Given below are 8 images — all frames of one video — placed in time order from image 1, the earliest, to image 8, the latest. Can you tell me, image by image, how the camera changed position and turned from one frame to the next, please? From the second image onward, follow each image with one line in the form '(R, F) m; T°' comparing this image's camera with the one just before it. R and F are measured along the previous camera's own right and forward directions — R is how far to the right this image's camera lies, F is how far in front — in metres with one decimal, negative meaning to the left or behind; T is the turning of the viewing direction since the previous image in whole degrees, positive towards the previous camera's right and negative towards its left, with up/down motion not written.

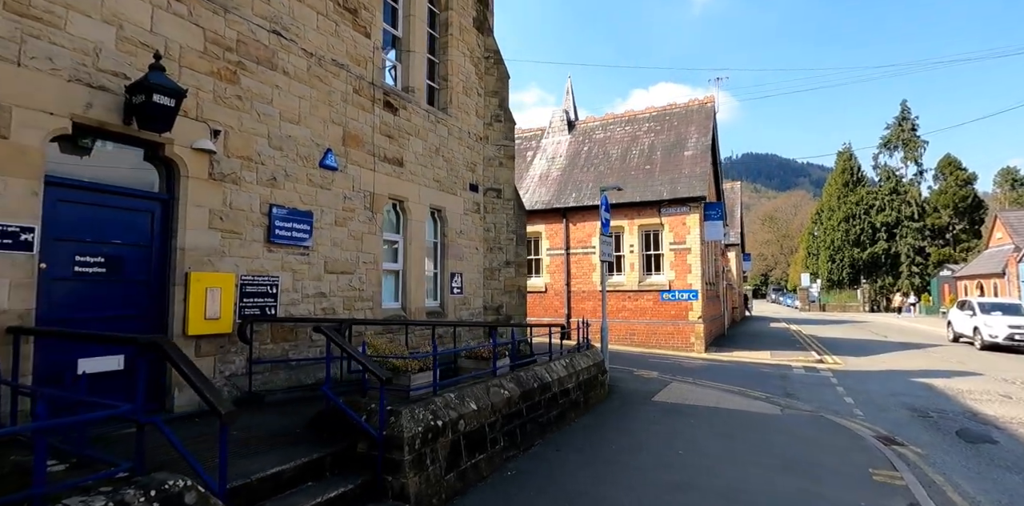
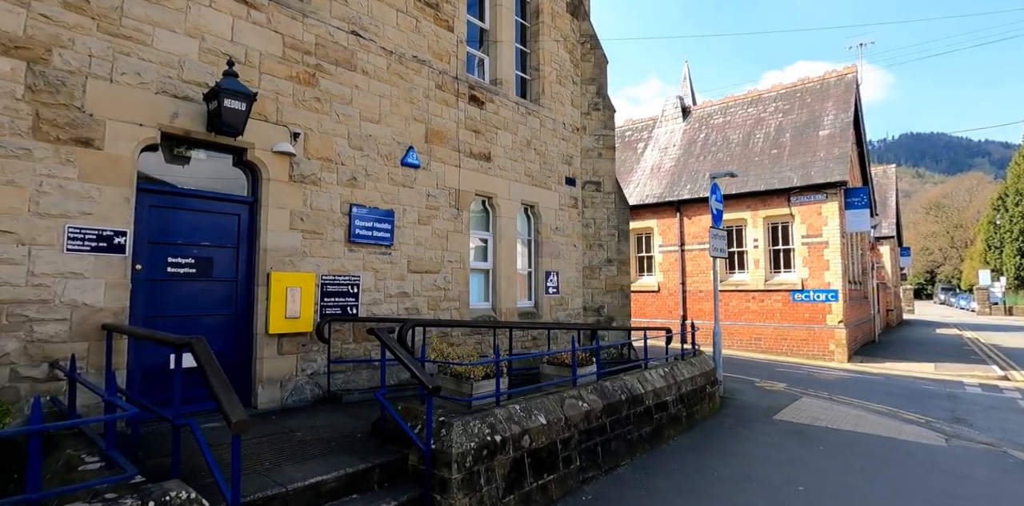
(+0.4, +0.6) m; -13°
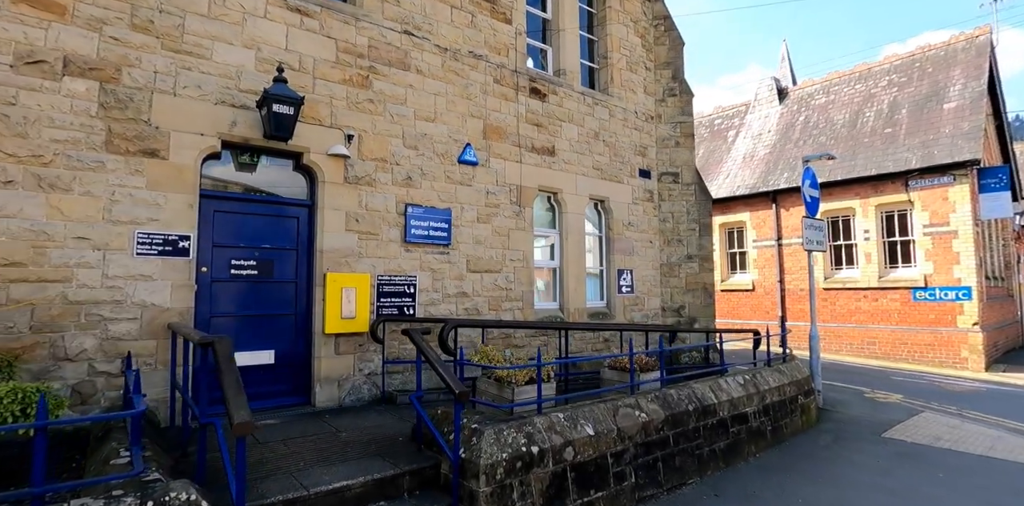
(+0.4, +0.3) m; -10°
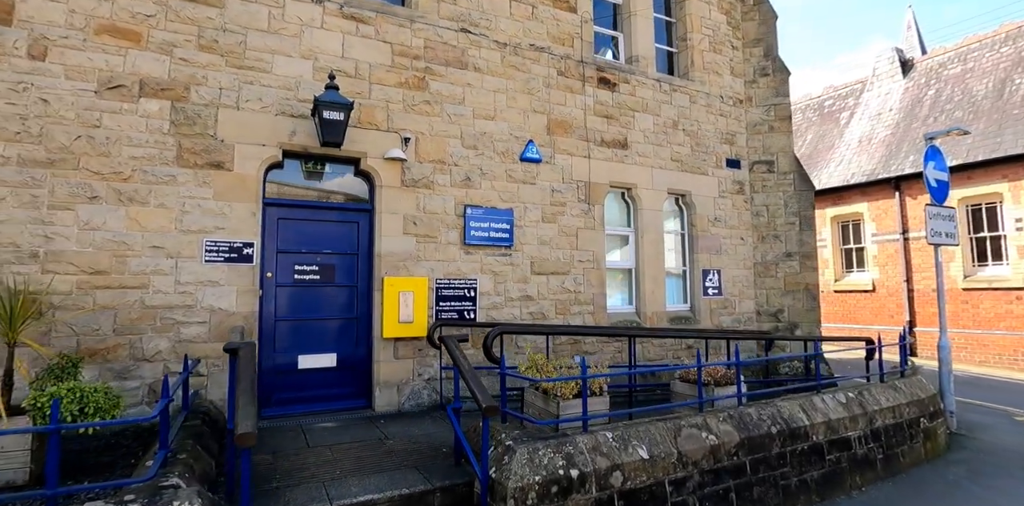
(+0.4, +0.4) m; -11°
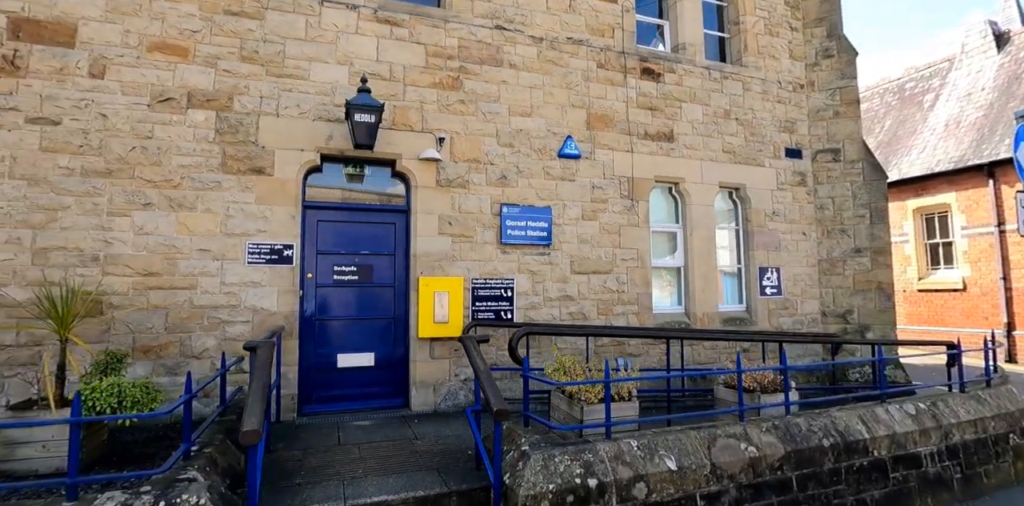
(+0.3, +0.1) m; -7°
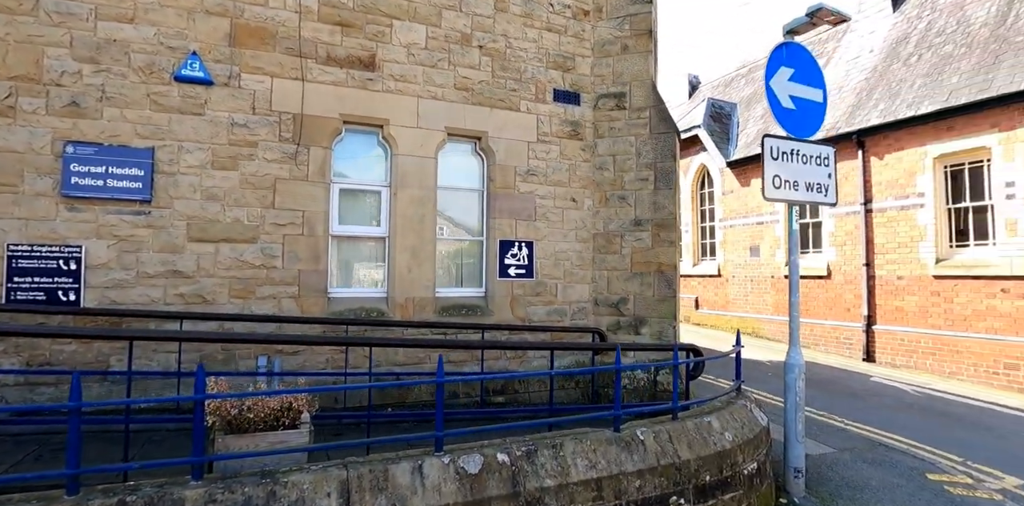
(+3.6, +1.7) m; -1°
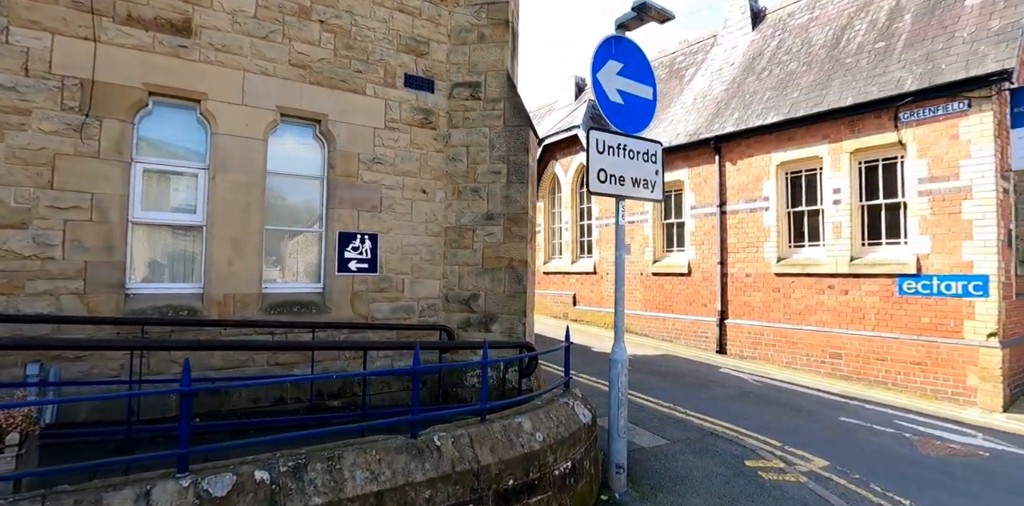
(+0.7, +0.2) m; +10°
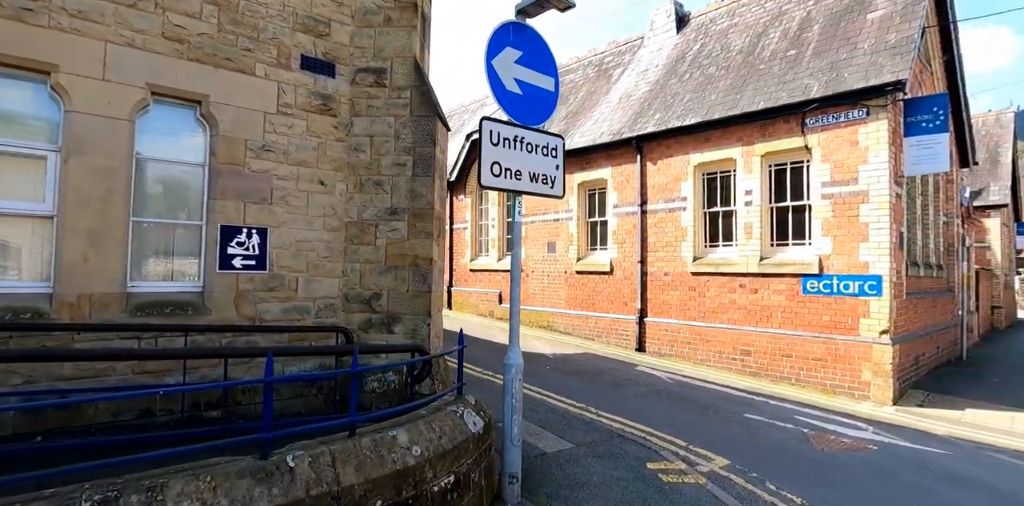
(+0.4, +0.2) m; +6°
